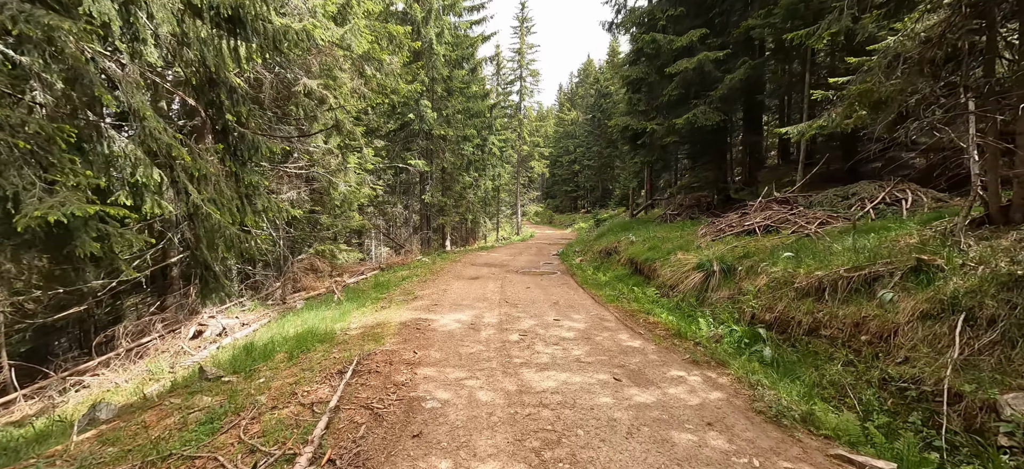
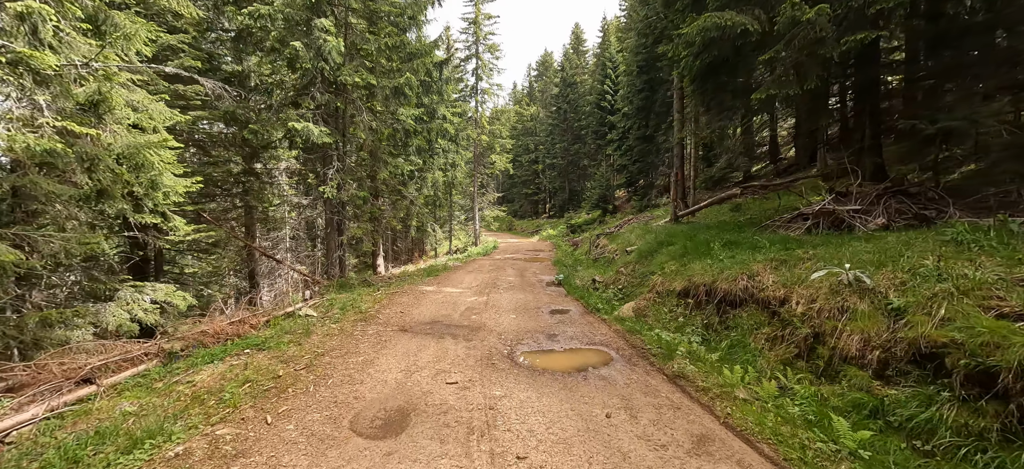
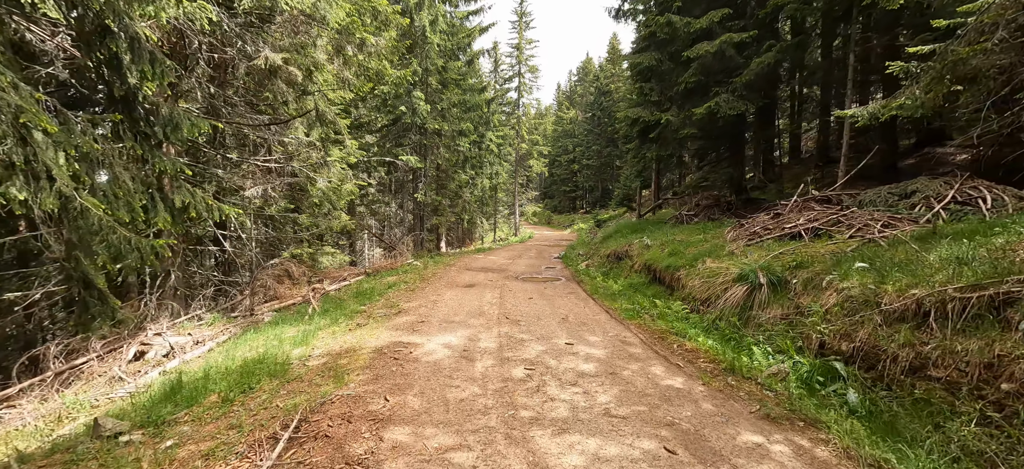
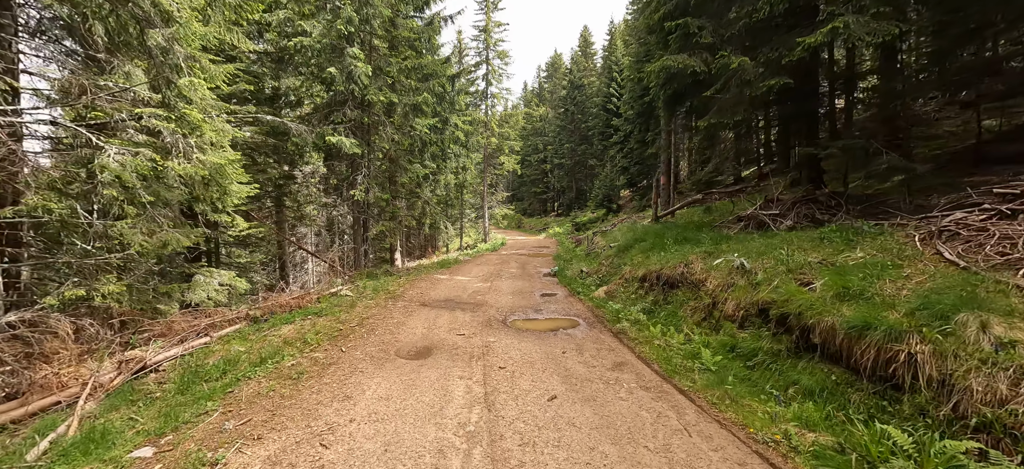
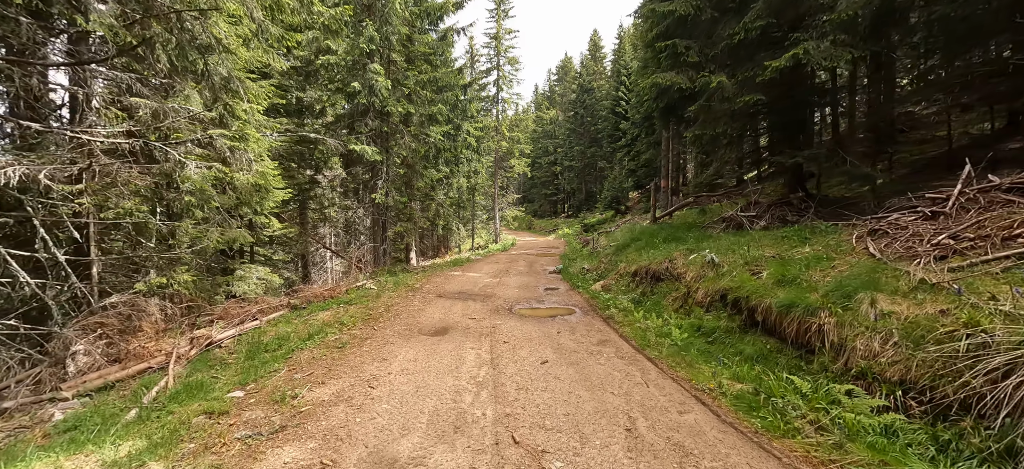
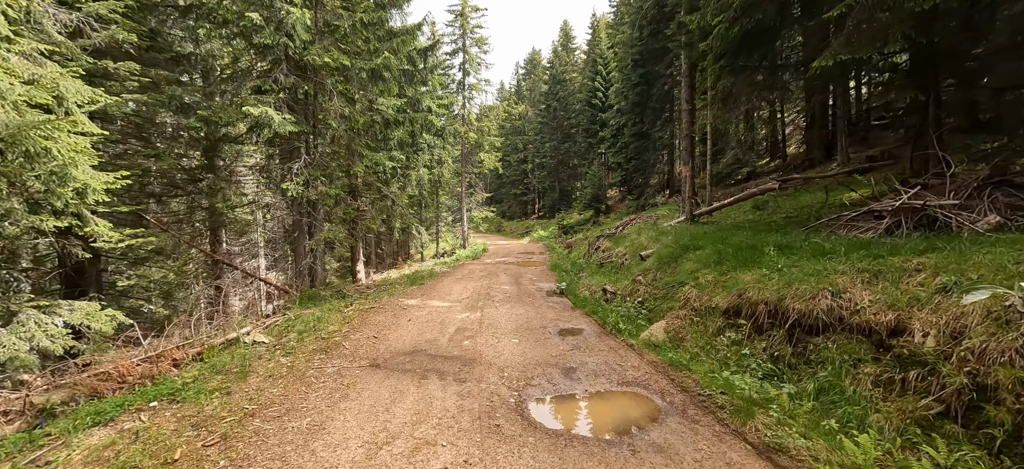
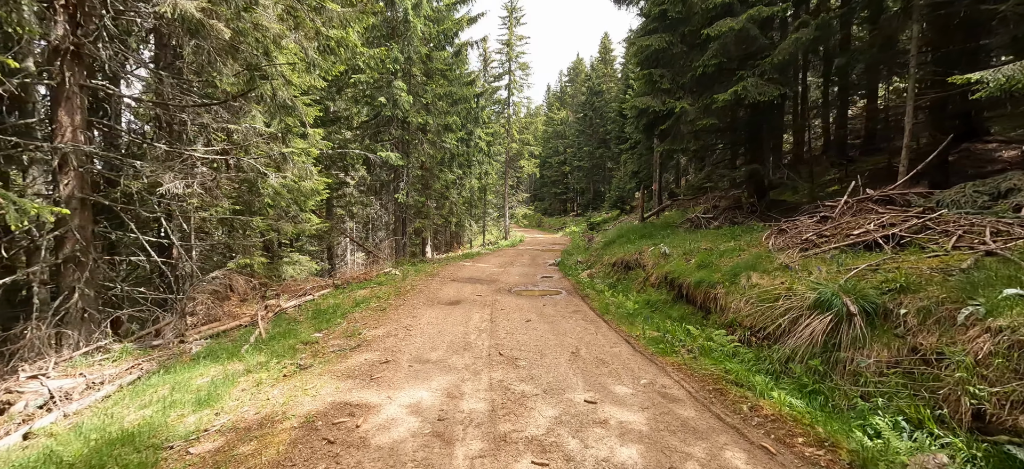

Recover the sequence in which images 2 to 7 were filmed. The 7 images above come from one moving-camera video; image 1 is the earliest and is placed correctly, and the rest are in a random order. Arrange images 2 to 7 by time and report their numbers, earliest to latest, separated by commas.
3, 7, 5, 4, 2, 6
